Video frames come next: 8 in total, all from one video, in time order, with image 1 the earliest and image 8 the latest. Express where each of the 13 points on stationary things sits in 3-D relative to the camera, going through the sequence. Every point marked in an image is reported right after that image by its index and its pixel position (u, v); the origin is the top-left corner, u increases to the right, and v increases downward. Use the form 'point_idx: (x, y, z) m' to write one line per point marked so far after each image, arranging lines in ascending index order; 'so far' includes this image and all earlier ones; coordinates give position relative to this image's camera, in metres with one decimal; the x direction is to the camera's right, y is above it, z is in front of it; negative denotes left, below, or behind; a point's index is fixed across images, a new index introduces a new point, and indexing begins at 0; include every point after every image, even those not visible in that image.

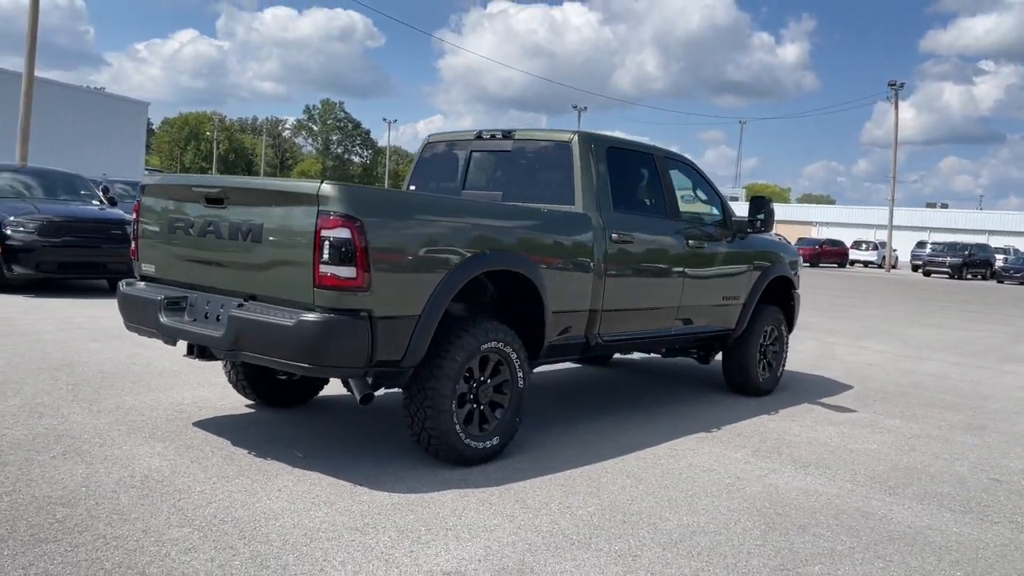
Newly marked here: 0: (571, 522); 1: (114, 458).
0: (+0.3, -1.1, +4.2) m
1: (-2.1, -0.9, +4.7) m
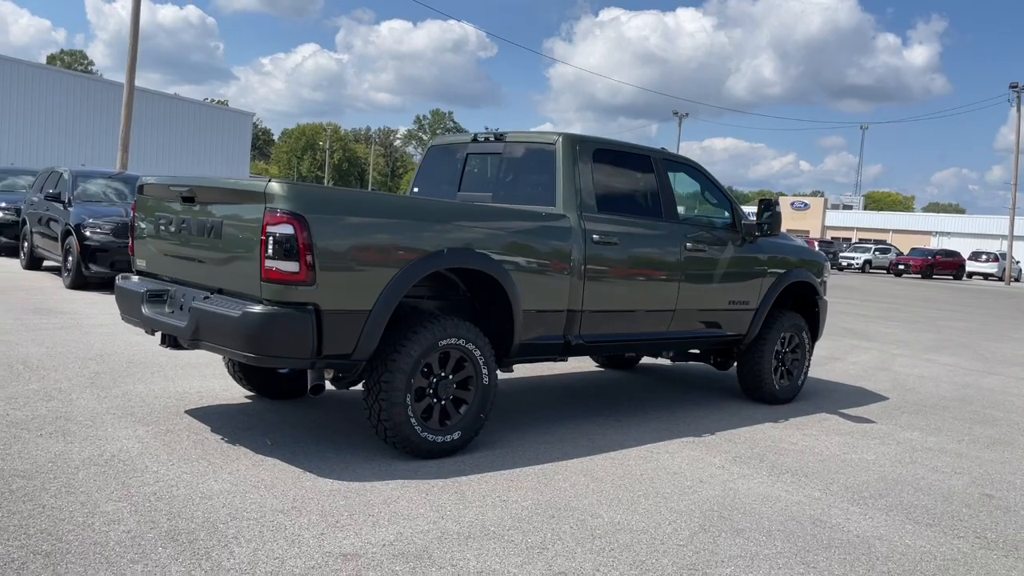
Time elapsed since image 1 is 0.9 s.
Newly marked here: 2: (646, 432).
0: (-0.1, -1.1, +4.3) m
1: (-2.4, -0.8, +5.0) m
2: (+1.0, -1.0, +6.5) m
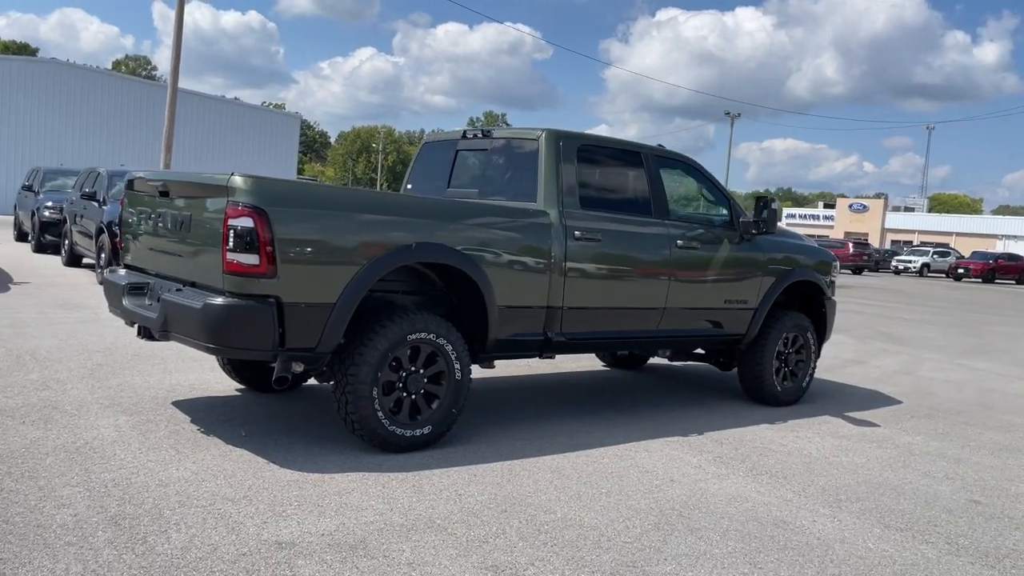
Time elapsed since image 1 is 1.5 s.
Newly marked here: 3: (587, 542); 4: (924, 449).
0: (-0.3, -1.1, +4.3) m
1: (-2.5, -0.8, +5.2) m
2: (+0.8, -1.0, +6.4) m
3: (+0.3, -1.1, +4.0) m
4: (+3.0, -1.2, +6.6) m
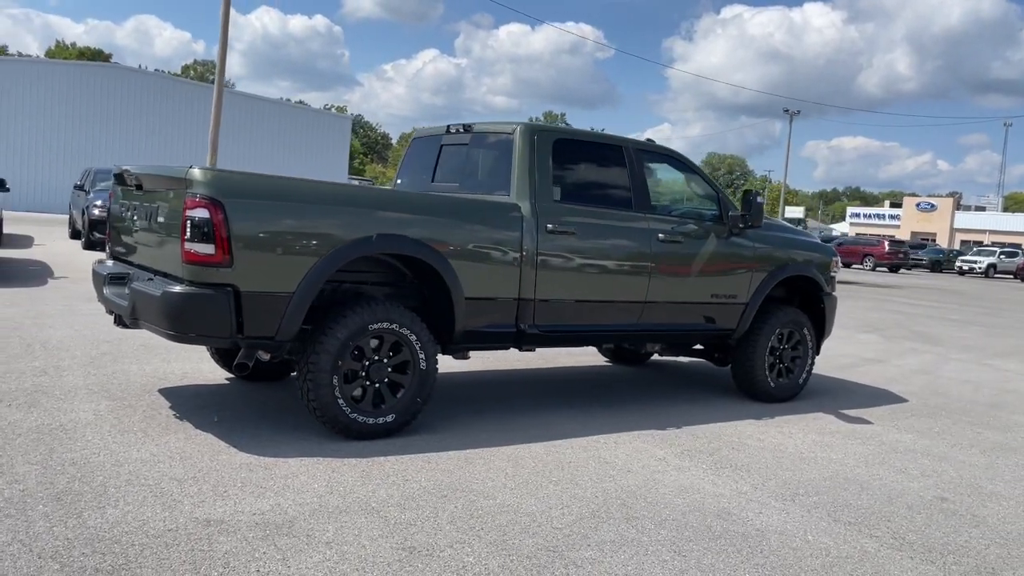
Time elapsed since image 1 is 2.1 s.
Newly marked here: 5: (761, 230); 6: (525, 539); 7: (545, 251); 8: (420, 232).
0: (-0.6, -1.0, +4.4) m
1: (-2.8, -0.7, +5.4) m
2: (+0.7, -1.0, +6.4) m
3: (0.0, -1.1, +4.1) m
4: (+2.9, -1.1, +6.4) m
5: (+2.1, +0.5, +7.4) m
6: (+0.1, -1.1, +3.9) m
7: (+0.2, +0.3, +6.0) m
8: (-0.6, +0.3, +5.4) m
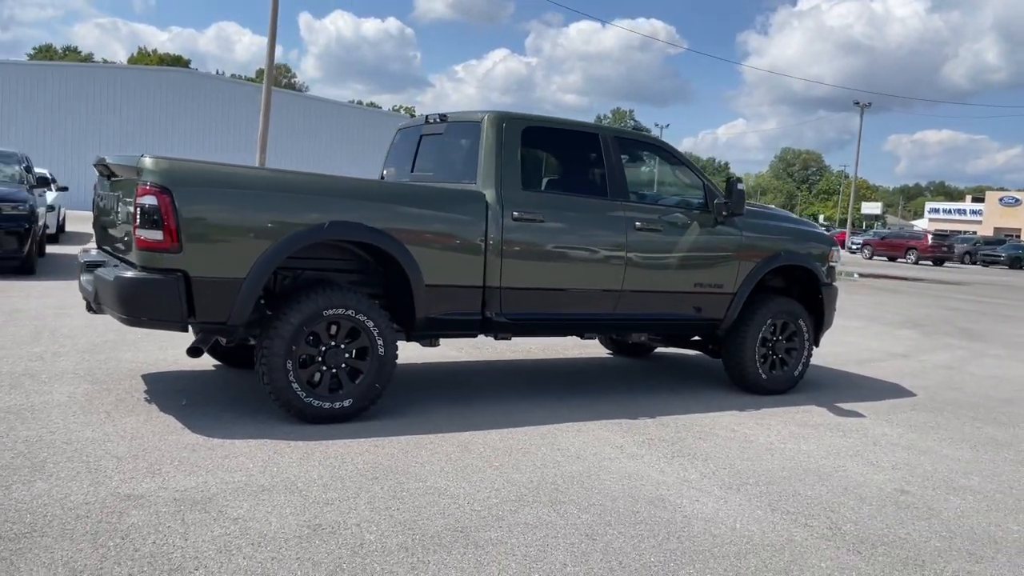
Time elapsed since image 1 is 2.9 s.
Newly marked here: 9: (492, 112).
0: (-1.0, -0.9, +4.5) m
1: (-3.0, -0.7, +5.7) m
2: (+0.5, -0.9, +6.4) m
3: (-0.4, -1.0, +4.1) m
4: (+2.7, -1.1, +6.2) m
5: (+1.9, +0.6, +7.3) m
6: (-0.3, -1.0, +4.0) m
7: (0.0, +0.3, +6.0) m
8: (-0.8, +0.4, +5.5) m
9: (-0.1, +1.2, +6.2) m
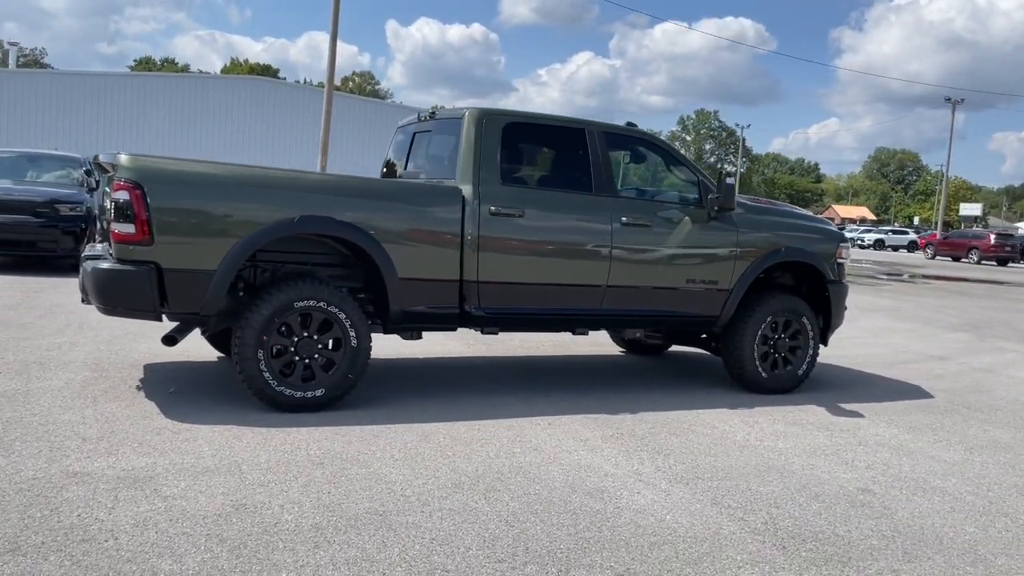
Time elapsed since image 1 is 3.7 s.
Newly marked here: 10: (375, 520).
0: (-1.3, -0.9, +4.6) m
1: (-3.2, -0.6, +6.0) m
2: (+0.4, -0.9, +6.4) m
3: (-0.7, -1.0, +4.2) m
4: (+2.5, -1.0, +6.0) m
5: (+1.9, +0.6, +7.1) m
6: (-0.7, -1.0, +4.1) m
7: (-0.2, +0.4, +6.1) m
8: (-1.0, +0.5, +5.6) m
9: (-0.3, +1.3, +6.3) m
10: (-0.6, -1.0, +3.8) m
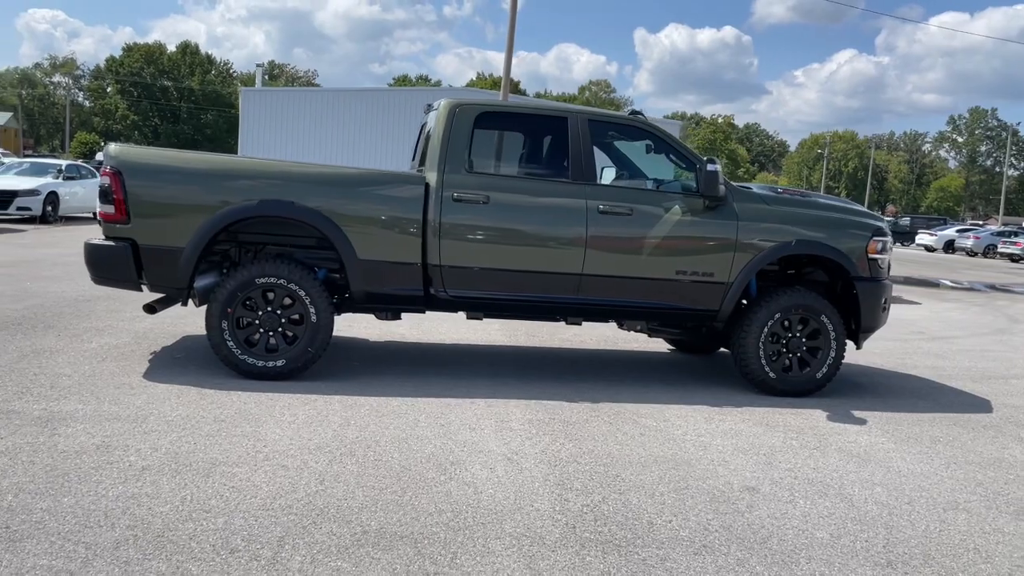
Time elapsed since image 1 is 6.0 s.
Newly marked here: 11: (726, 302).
0: (-1.9, -0.7, +5.2) m
1: (-3.4, -0.4, +7.0) m
2: (+0.1, -0.8, +6.5) m
3: (-1.5, -0.8, +4.6) m
4: (+2.1, -1.0, +5.5) m
5: (+1.8, +0.6, +6.8) m
6: (-1.5, -0.8, +4.5) m
7: (-0.4, +0.5, +6.3) m
8: (-1.4, +0.6, +6.1) m
9: (-0.5, +1.4, +6.5) m
10: (-1.5, -0.9, +4.2) m
11: (+1.6, -0.1, +6.8) m
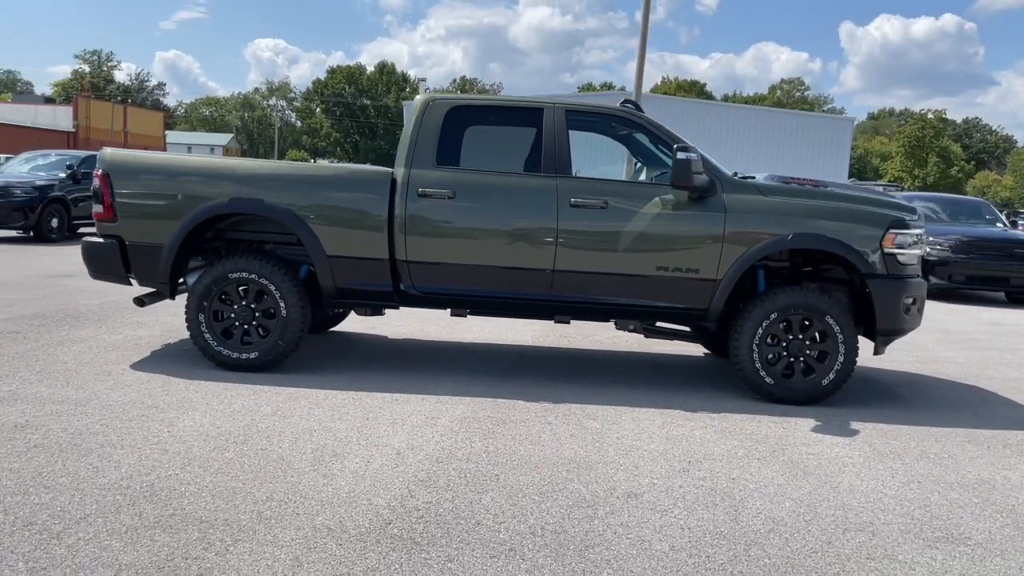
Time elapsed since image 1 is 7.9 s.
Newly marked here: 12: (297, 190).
0: (-2.3, -0.7, +5.5) m
1: (-3.4, -0.4, +7.6) m
2: (-0.1, -0.7, +6.3) m
3: (-2.0, -0.8, +4.9) m
4: (+1.7, -1.0, +5.0) m
5: (+1.7, +0.7, +6.3) m
6: (-2.1, -0.8, +4.7) m
7: (-0.7, +0.5, +6.3) m
8: (-1.6, +0.6, +6.3) m
9: (-0.6, +1.4, +6.5) m
10: (-2.1, -0.8, +4.5) m
11: (+1.5, -0.1, +6.3) m
12: (-1.5, +0.7, +6.3) m
